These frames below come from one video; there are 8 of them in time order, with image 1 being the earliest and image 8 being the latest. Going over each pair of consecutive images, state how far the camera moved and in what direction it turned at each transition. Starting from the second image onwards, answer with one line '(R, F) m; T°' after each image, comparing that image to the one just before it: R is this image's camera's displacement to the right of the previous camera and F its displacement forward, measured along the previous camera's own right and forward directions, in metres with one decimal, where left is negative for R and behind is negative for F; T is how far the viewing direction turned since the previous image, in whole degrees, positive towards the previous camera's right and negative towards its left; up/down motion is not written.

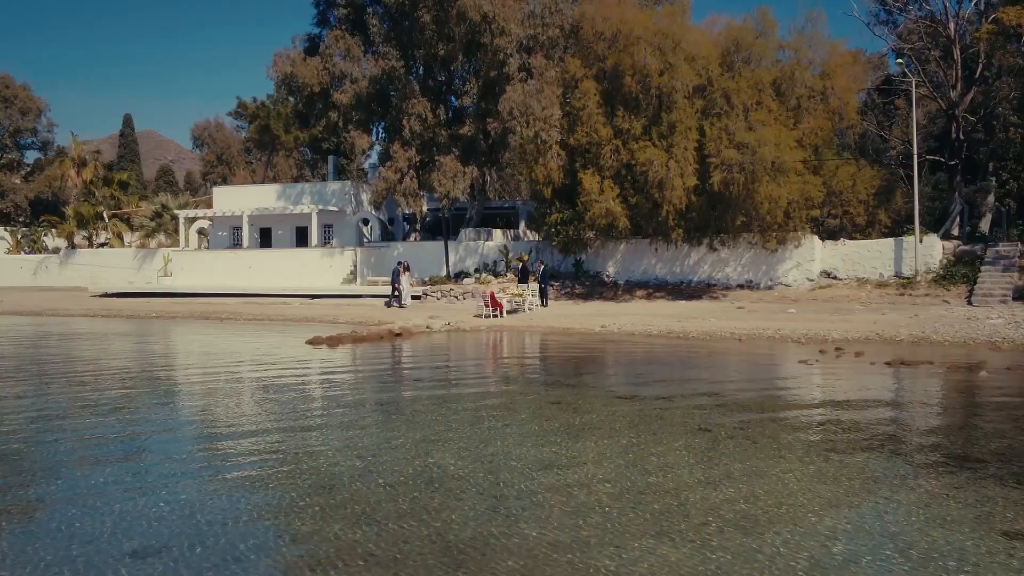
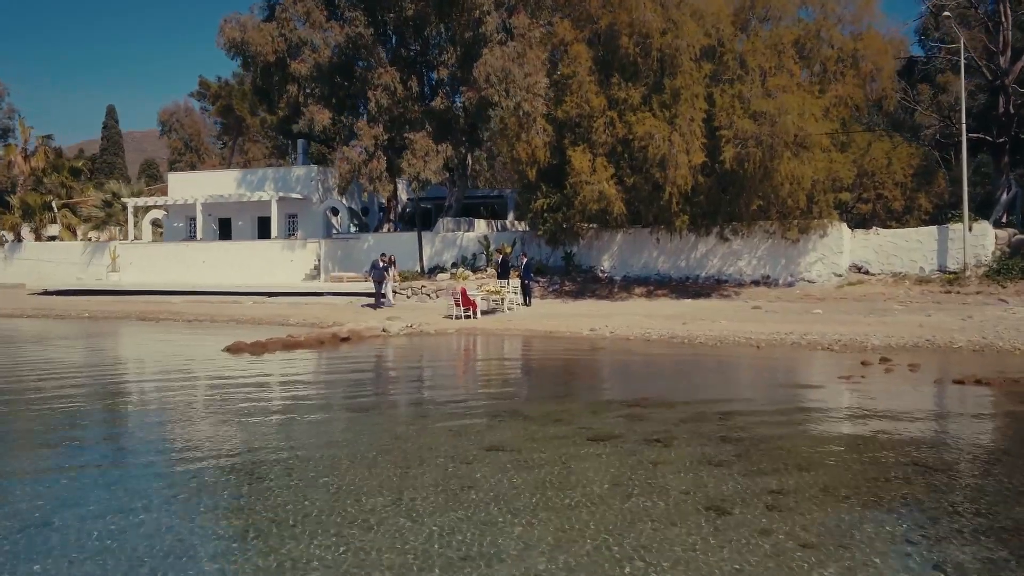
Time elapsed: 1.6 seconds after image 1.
(+0.8, +4.5) m; 0°
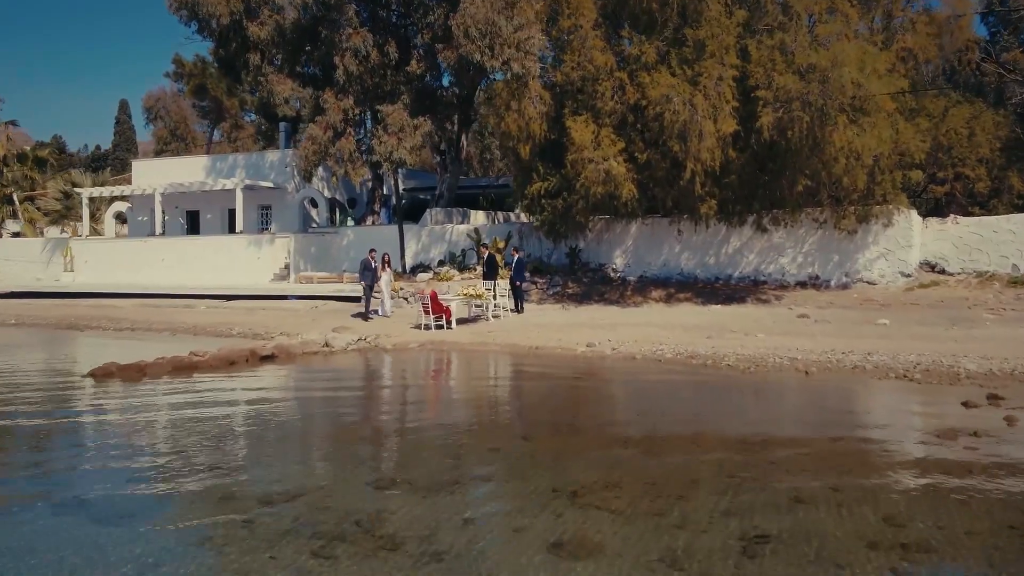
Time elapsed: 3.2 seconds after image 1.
(+1.2, +5.2) m; -2°
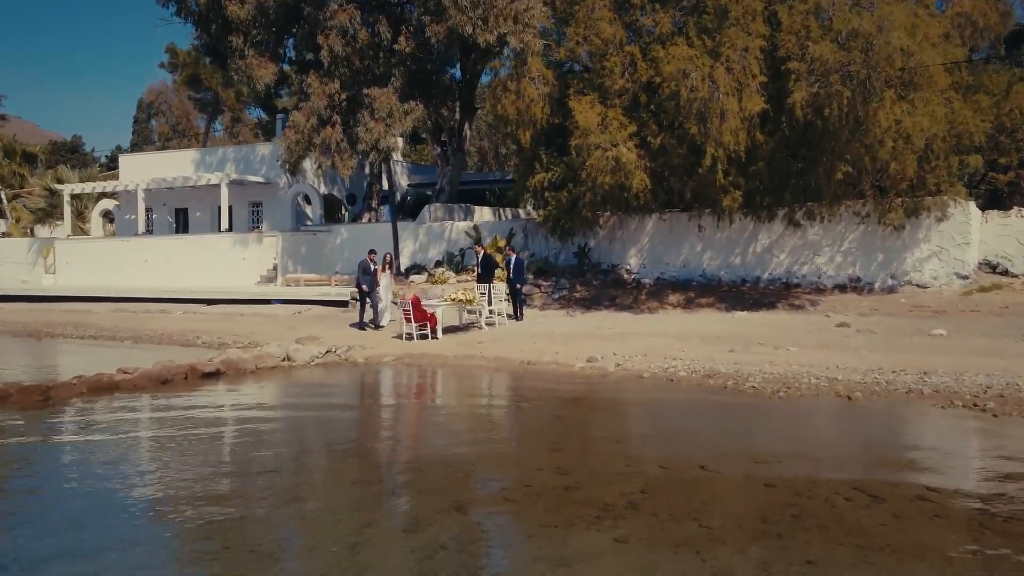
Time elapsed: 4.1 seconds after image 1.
(+0.7, +2.7) m; -2°
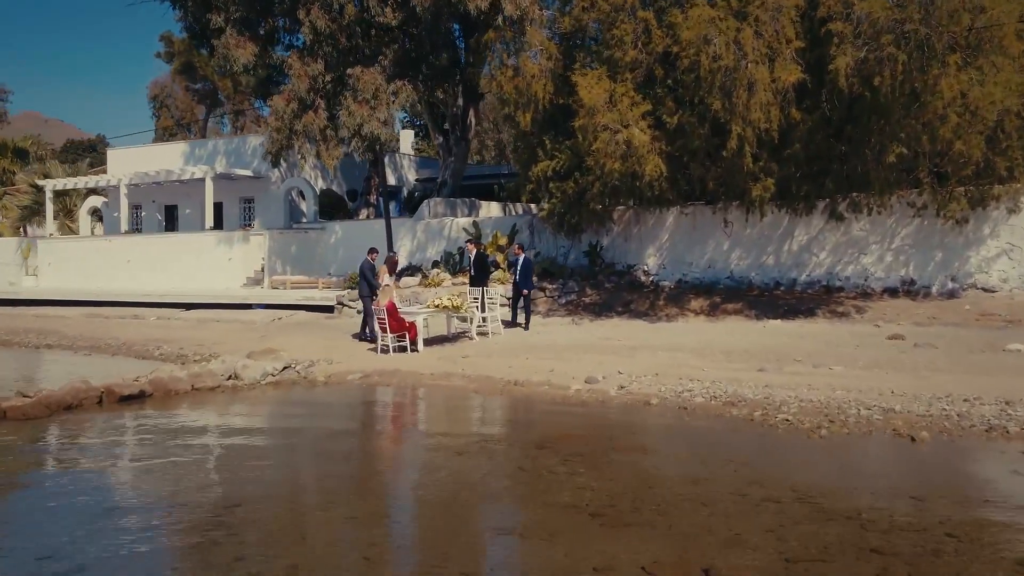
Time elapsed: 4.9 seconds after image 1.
(+0.7, +2.6) m; -2°
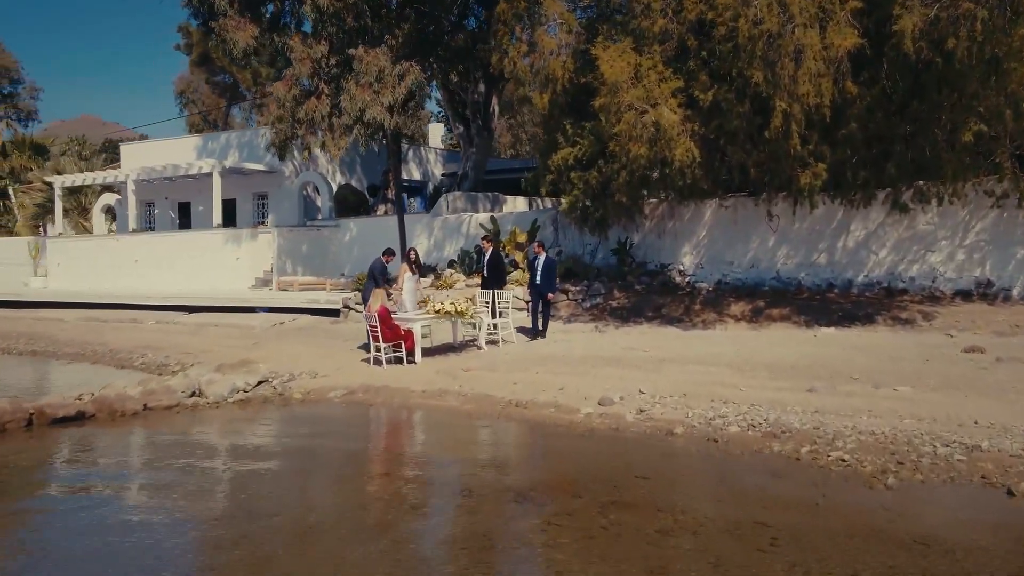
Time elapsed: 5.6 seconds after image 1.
(+0.5, +2.0) m; -3°
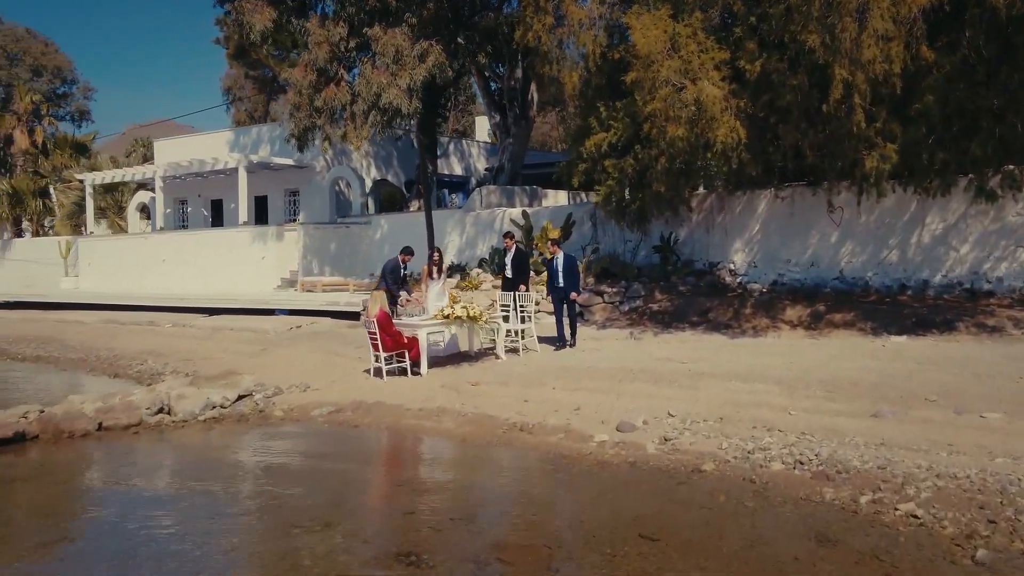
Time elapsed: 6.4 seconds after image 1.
(+0.6, +1.7) m; -4°
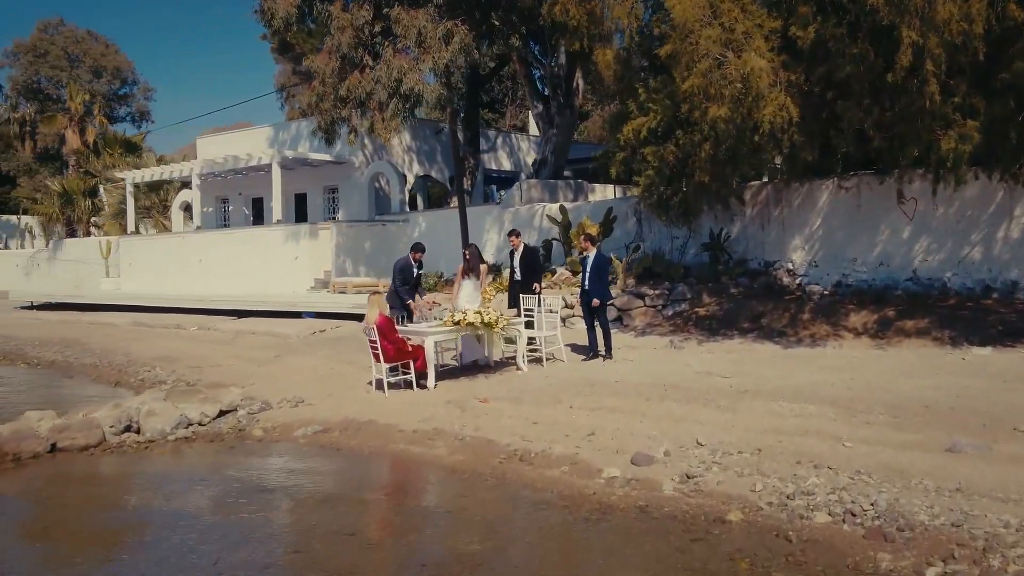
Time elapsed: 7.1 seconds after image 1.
(+0.6, +1.5) m; -4°
